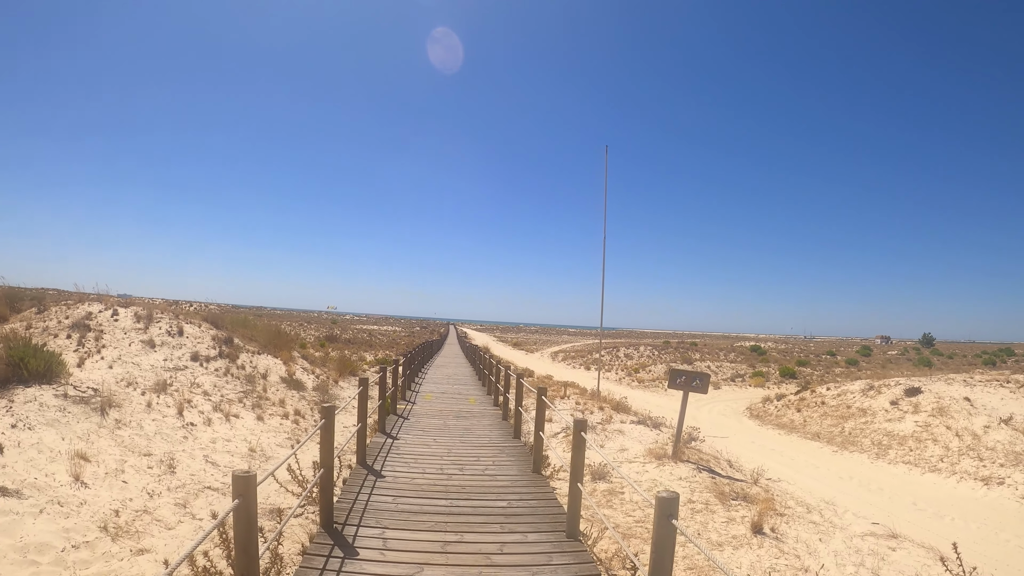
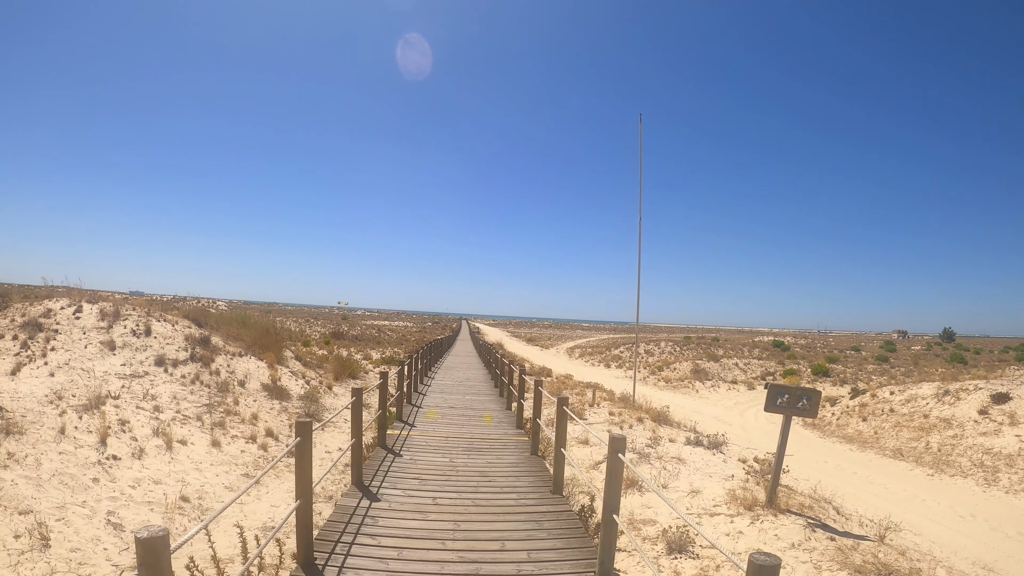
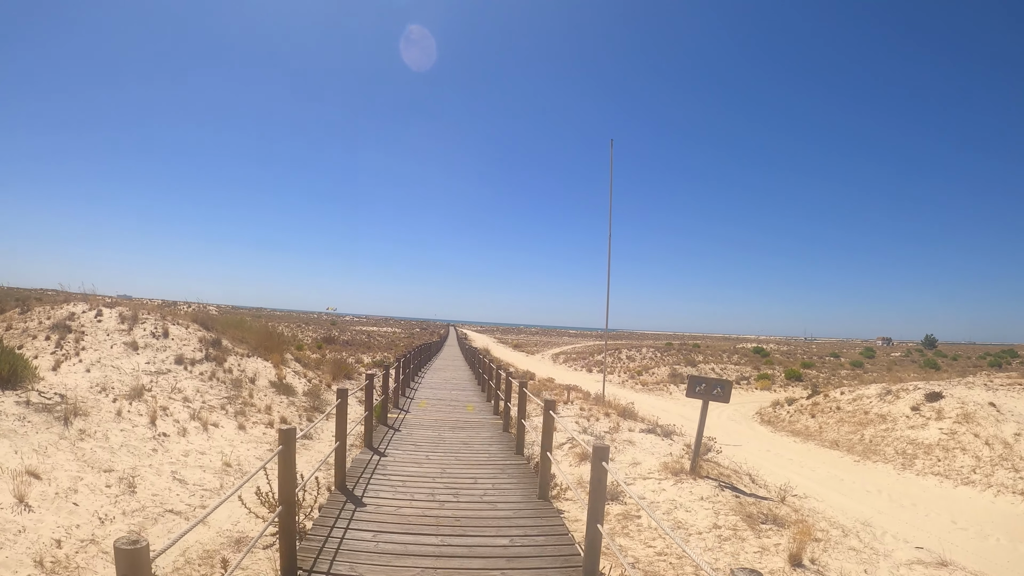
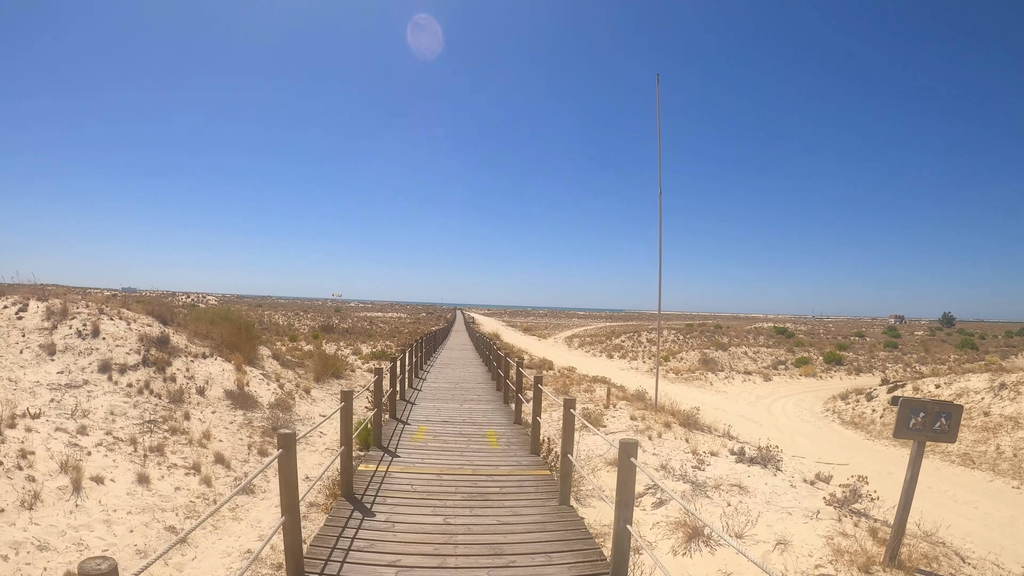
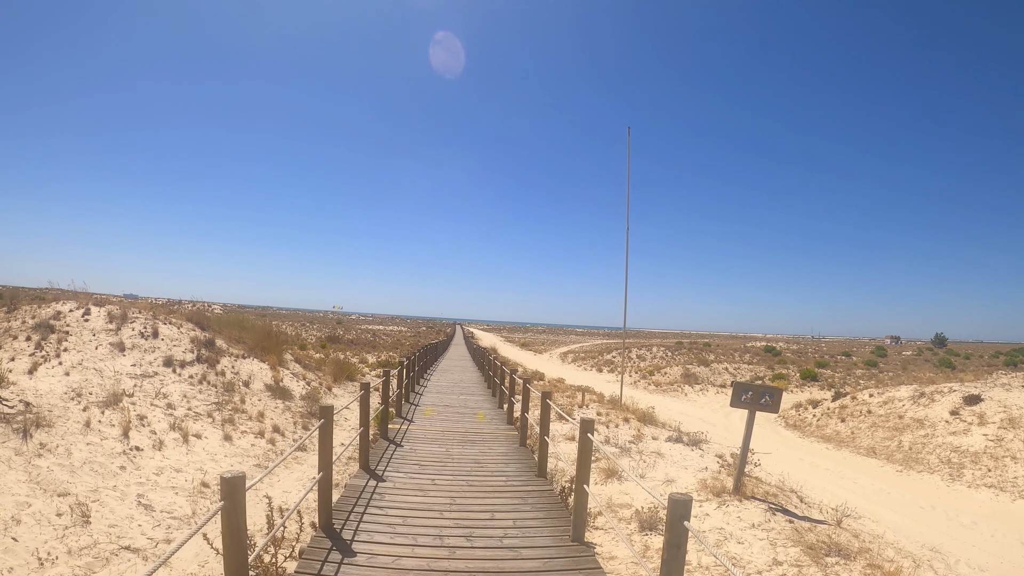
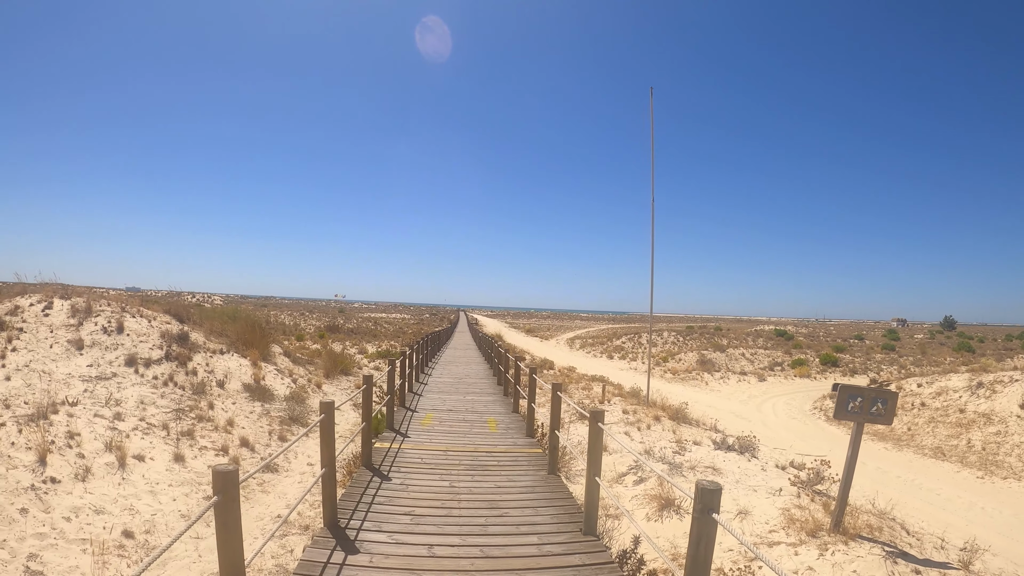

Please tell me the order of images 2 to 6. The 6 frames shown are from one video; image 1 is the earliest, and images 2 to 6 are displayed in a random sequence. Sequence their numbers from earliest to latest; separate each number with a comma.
3, 5, 2, 6, 4
